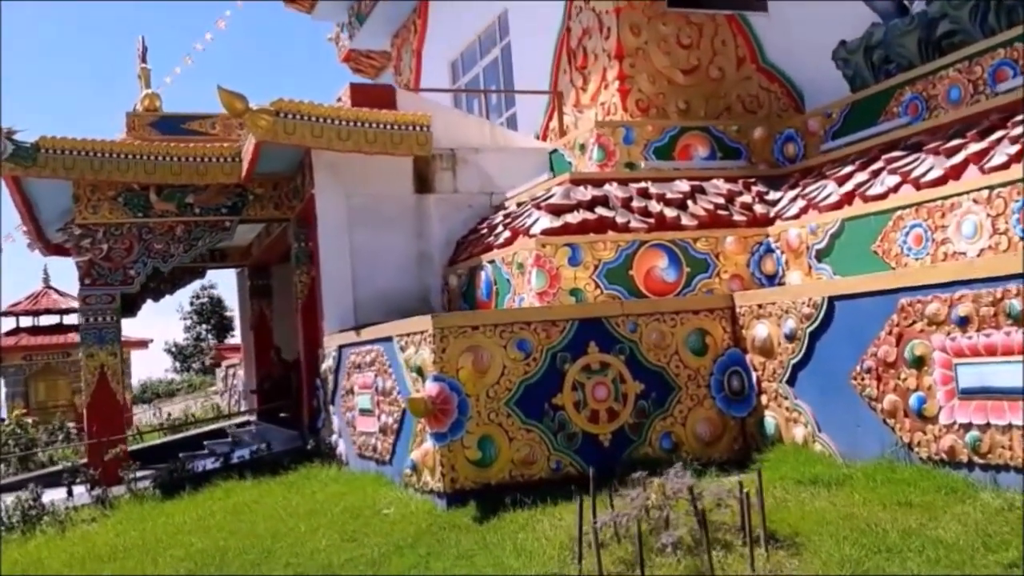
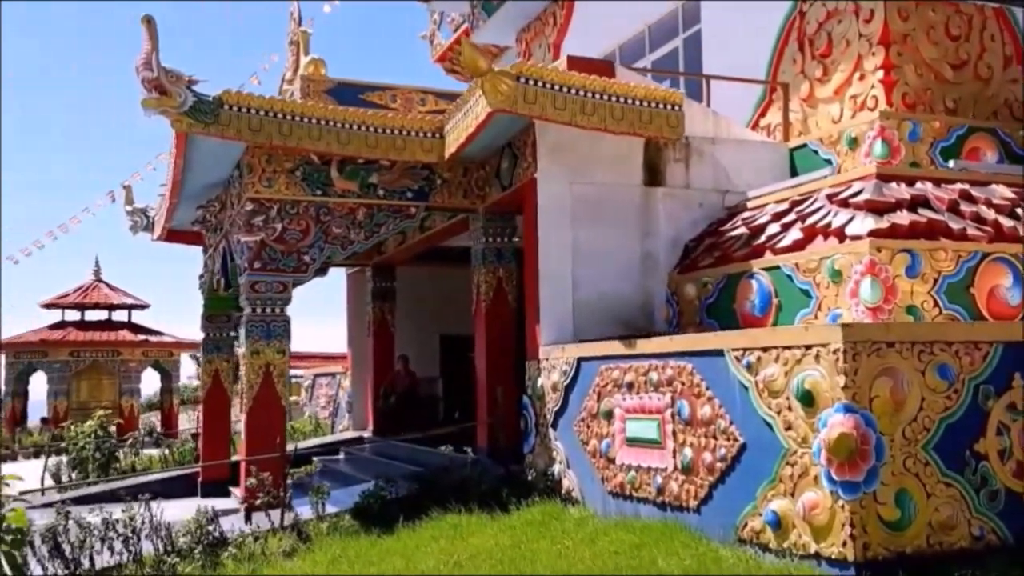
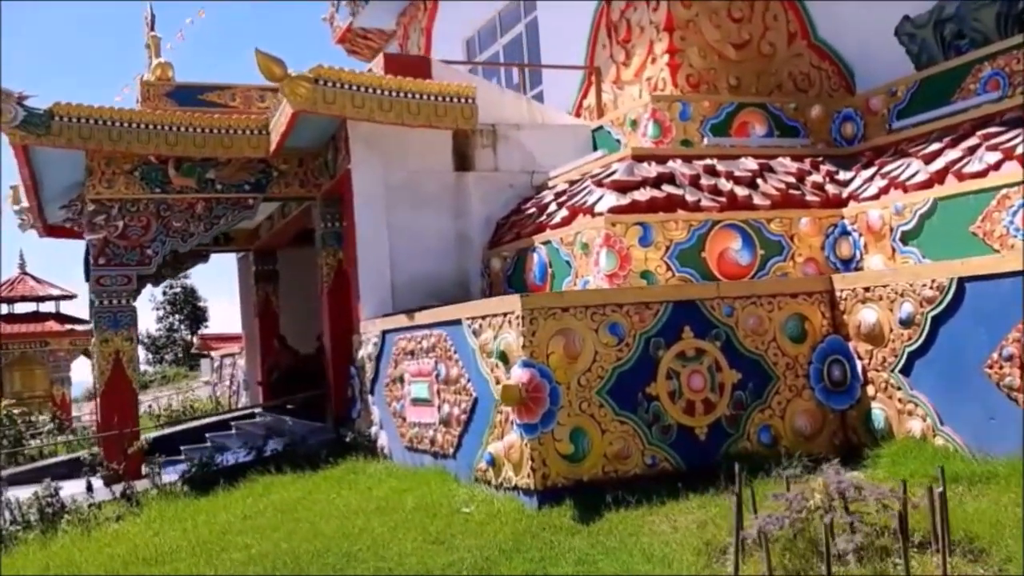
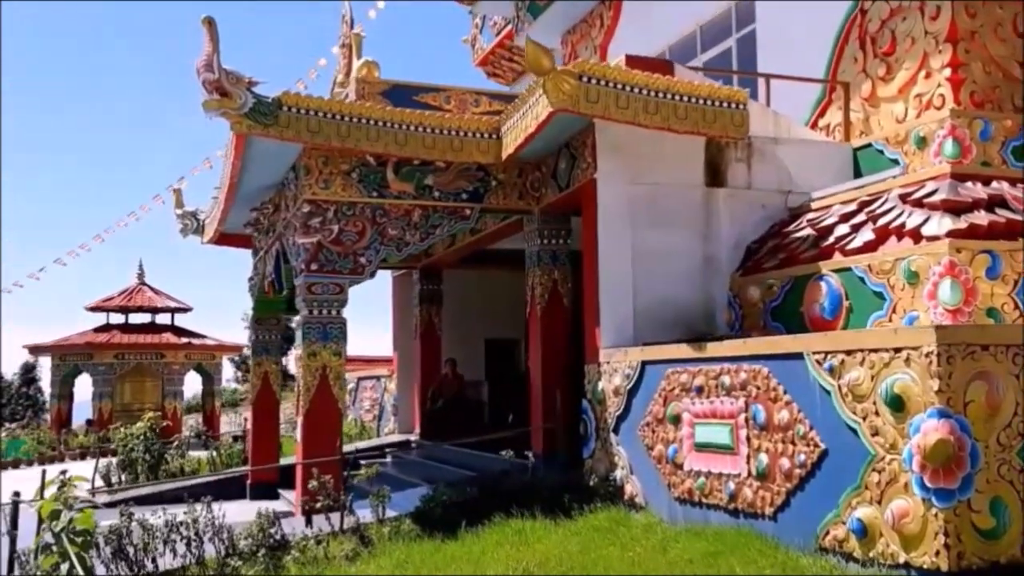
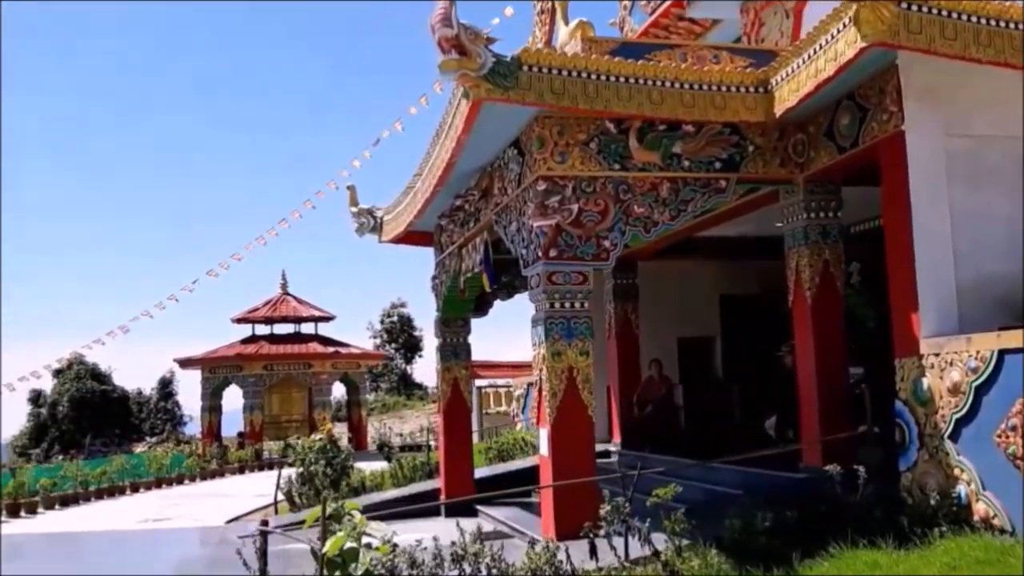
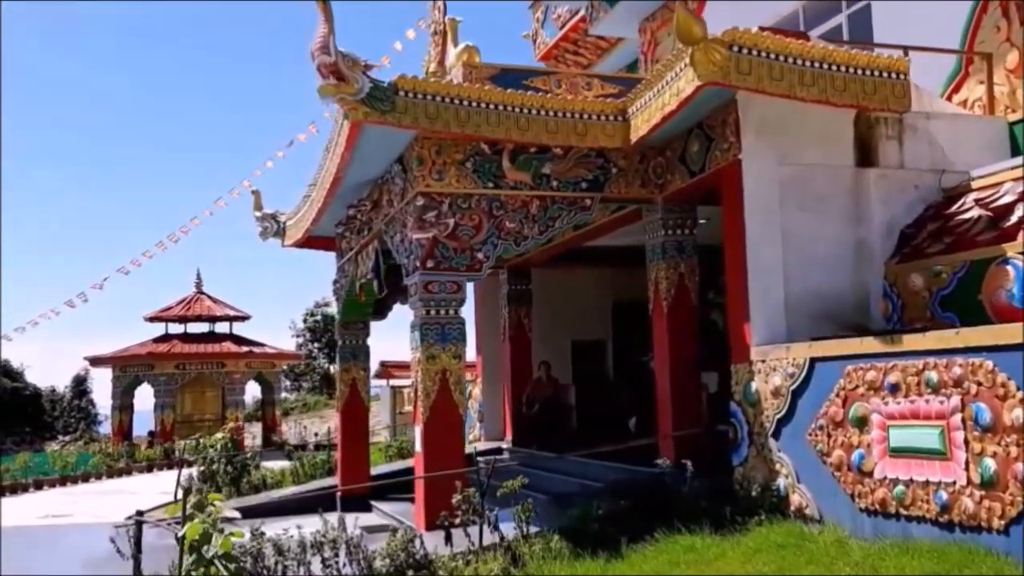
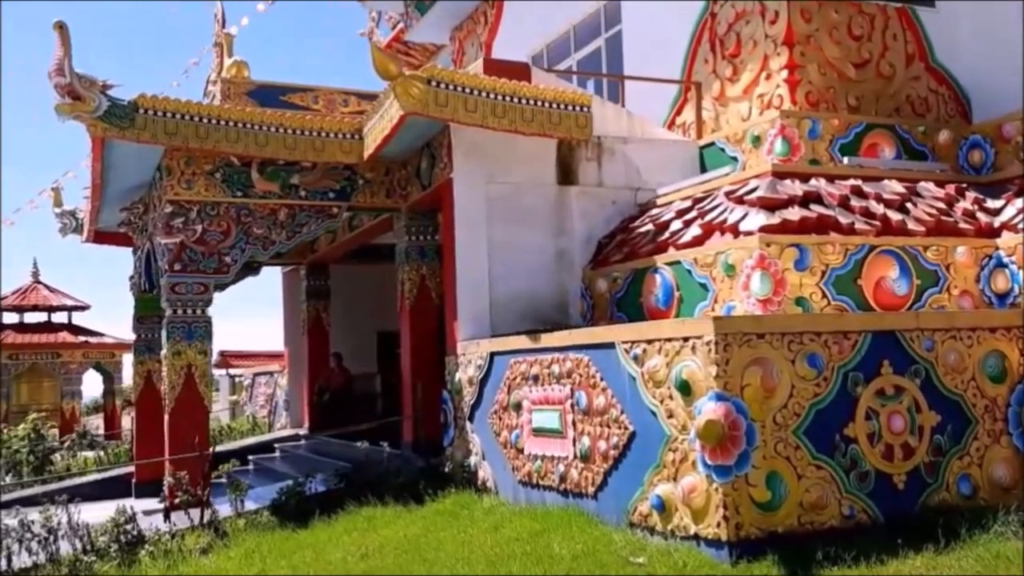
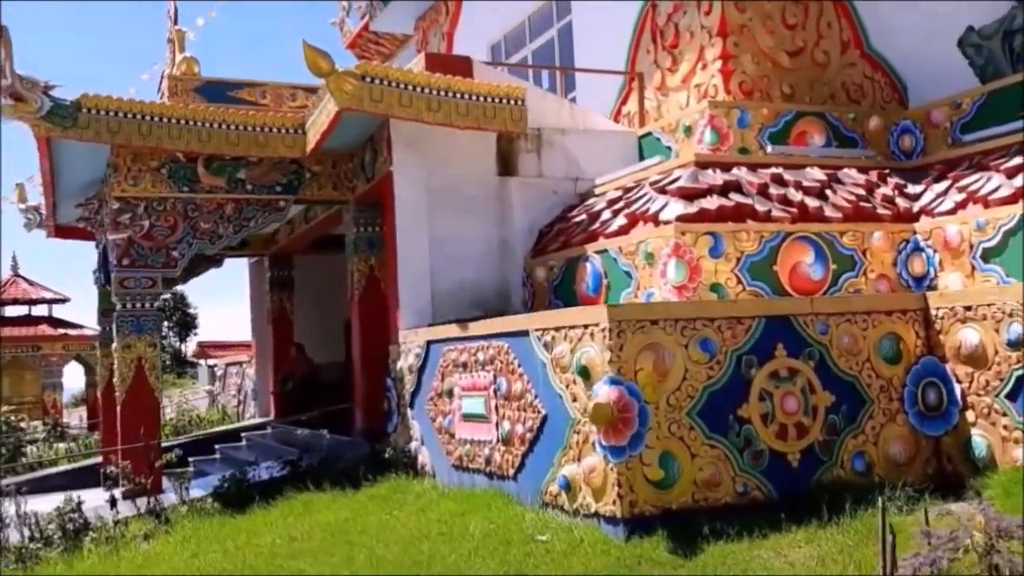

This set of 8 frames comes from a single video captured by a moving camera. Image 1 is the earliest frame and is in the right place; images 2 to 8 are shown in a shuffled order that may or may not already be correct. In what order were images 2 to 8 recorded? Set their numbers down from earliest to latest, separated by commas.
3, 8, 7, 2, 4, 6, 5
